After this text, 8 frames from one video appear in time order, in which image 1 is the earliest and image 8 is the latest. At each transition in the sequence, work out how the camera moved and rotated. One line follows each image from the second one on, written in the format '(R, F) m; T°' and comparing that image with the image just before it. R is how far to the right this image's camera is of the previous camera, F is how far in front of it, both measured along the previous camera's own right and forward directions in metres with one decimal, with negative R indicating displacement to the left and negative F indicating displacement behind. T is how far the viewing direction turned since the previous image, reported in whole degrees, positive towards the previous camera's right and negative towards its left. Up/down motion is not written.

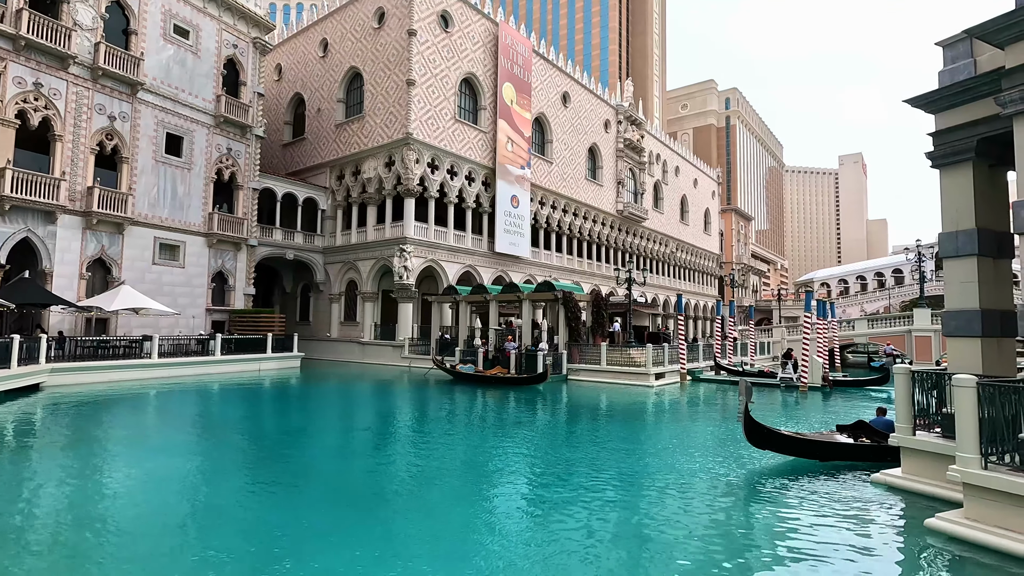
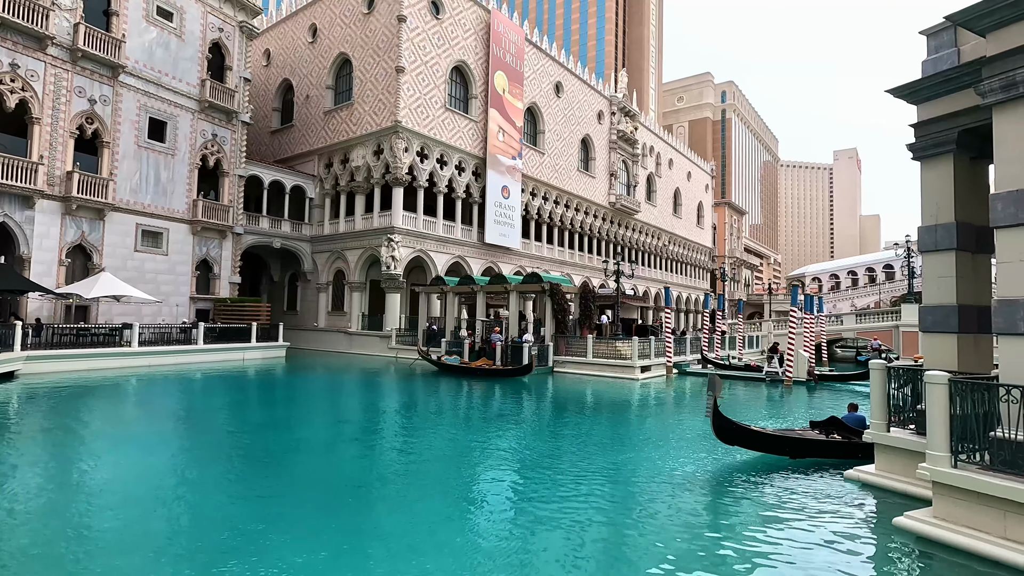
(+0.2, +0.1) m; +1°
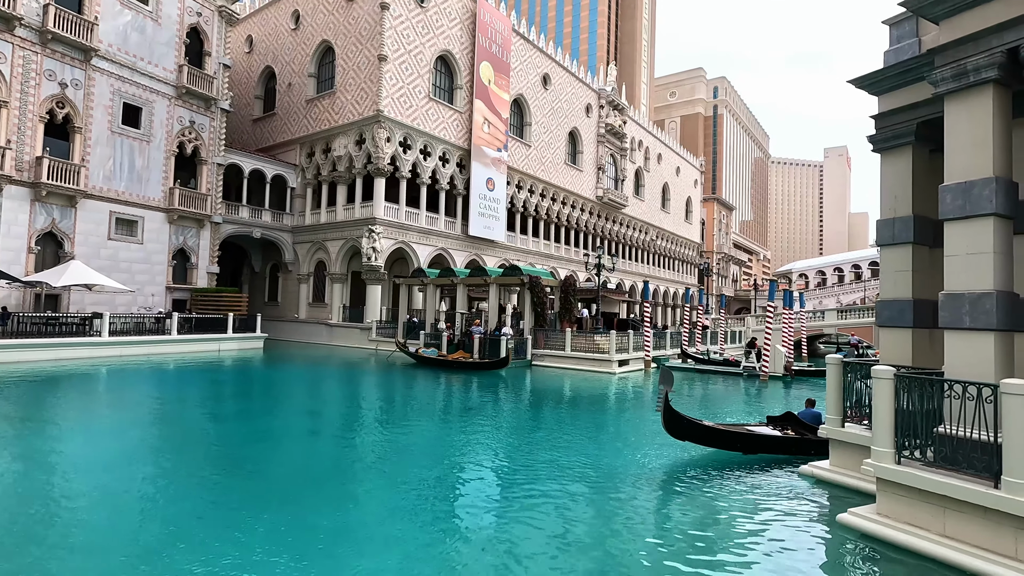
(+0.3, +0.1) m; +1°
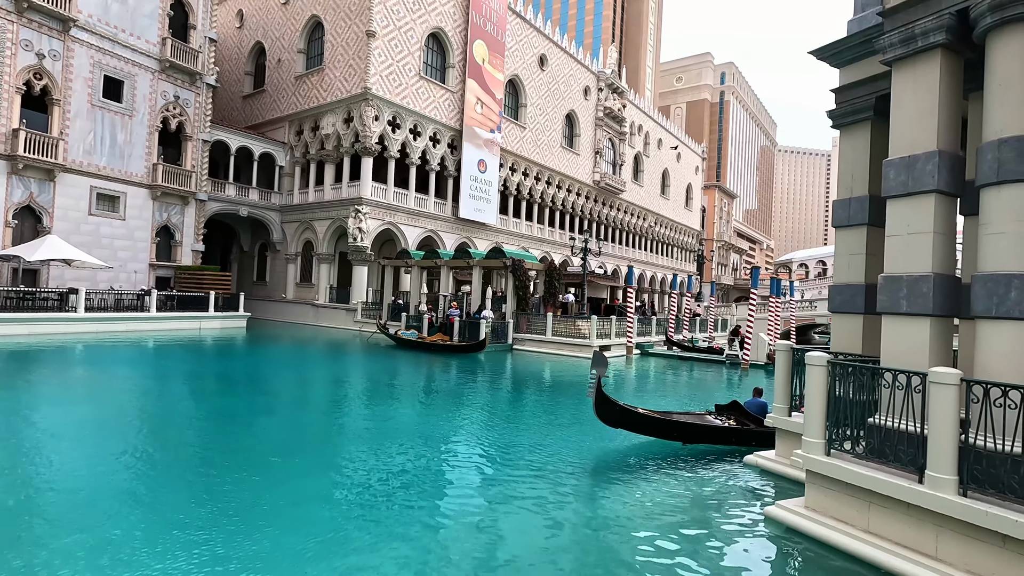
(+0.6, +0.2) m; 0°
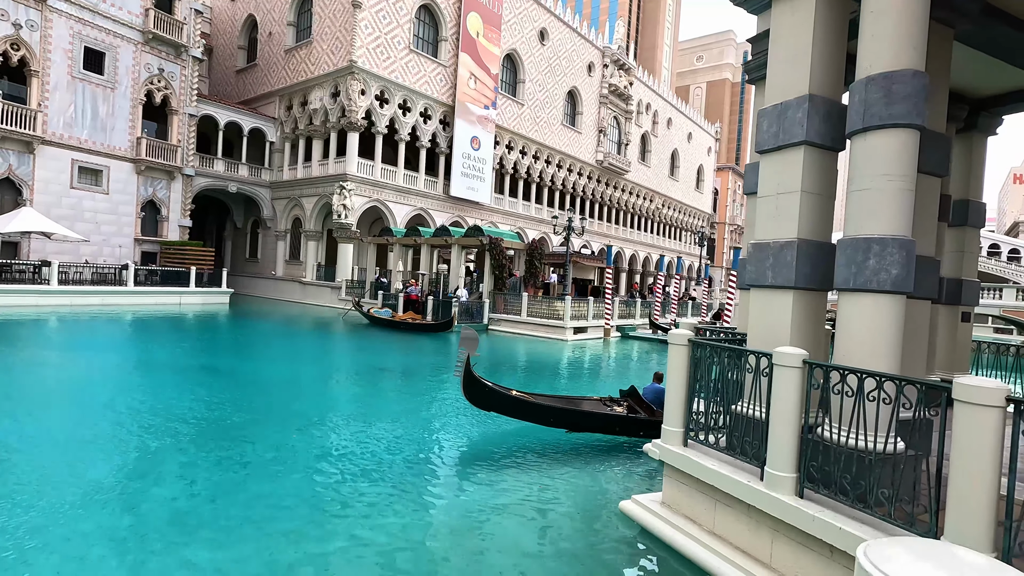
(+1.1, +0.4) m; -2°
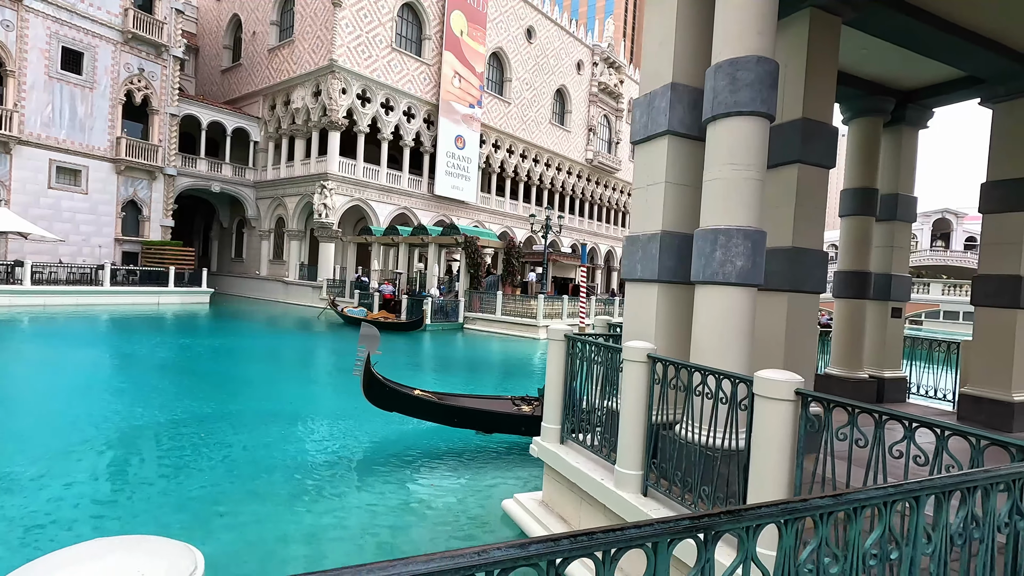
(+0.7, +0.1) m; 0°
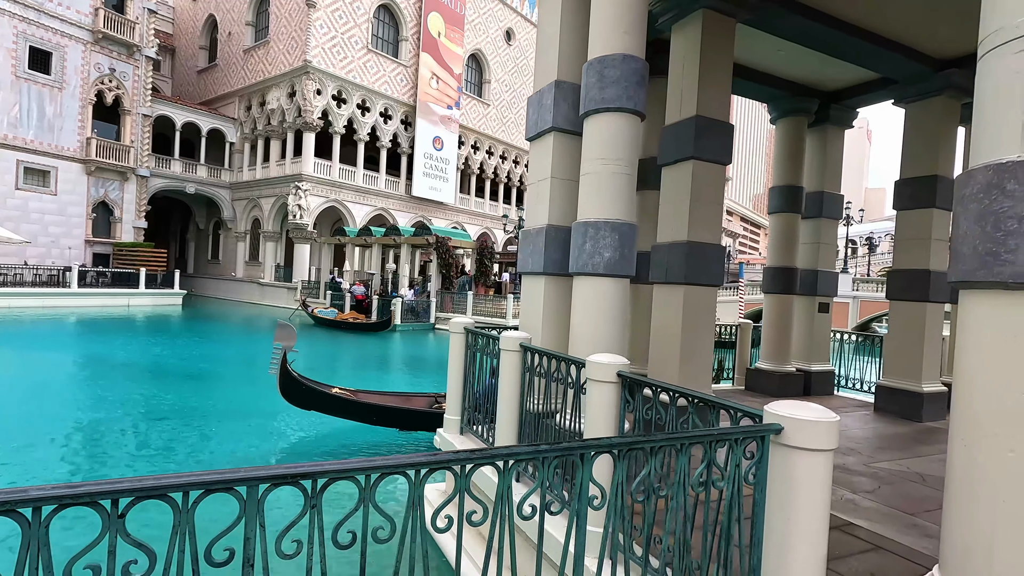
(+0.5, -0.1) m; +1°
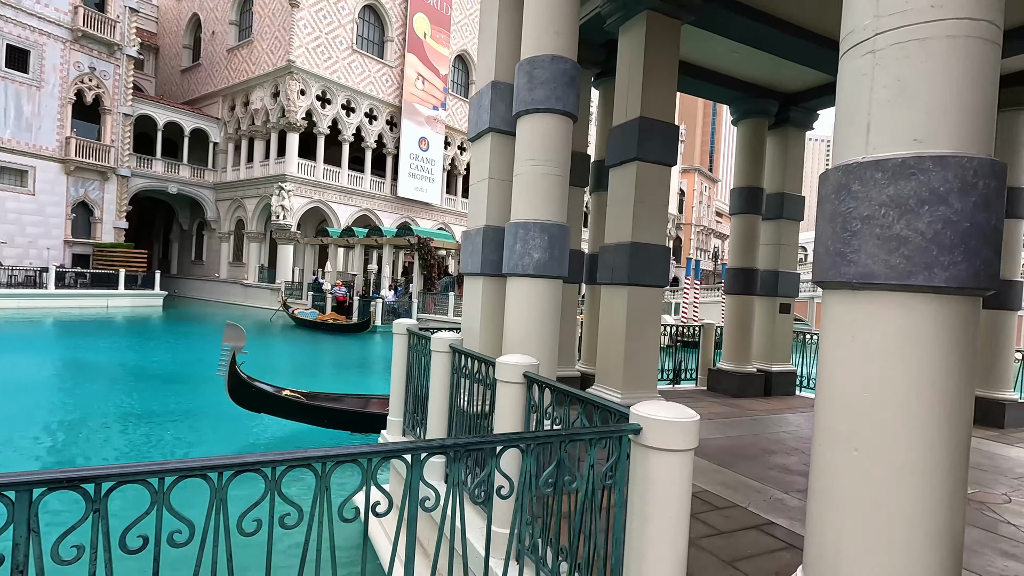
(+0.3, 0.0) m; +1°
